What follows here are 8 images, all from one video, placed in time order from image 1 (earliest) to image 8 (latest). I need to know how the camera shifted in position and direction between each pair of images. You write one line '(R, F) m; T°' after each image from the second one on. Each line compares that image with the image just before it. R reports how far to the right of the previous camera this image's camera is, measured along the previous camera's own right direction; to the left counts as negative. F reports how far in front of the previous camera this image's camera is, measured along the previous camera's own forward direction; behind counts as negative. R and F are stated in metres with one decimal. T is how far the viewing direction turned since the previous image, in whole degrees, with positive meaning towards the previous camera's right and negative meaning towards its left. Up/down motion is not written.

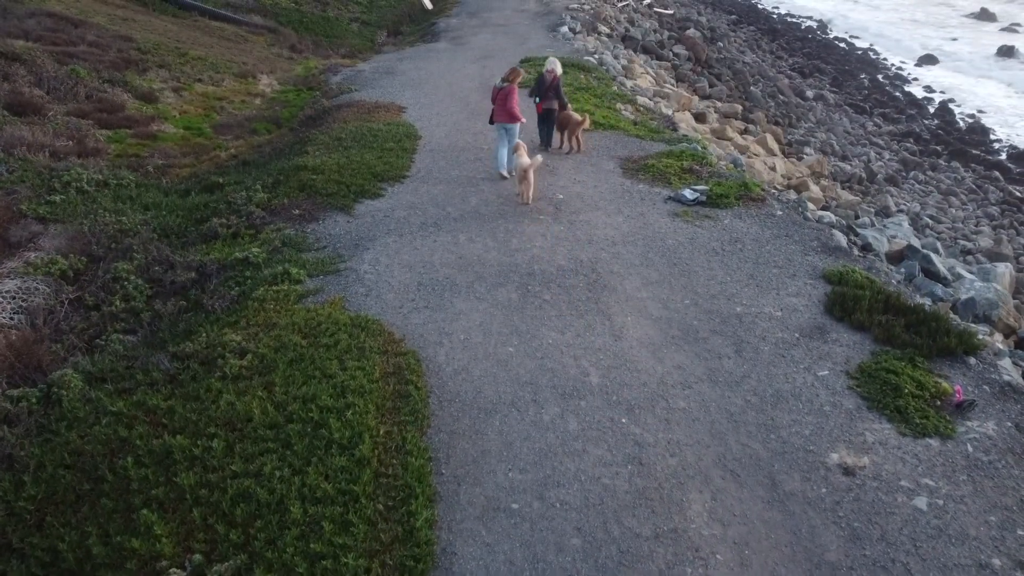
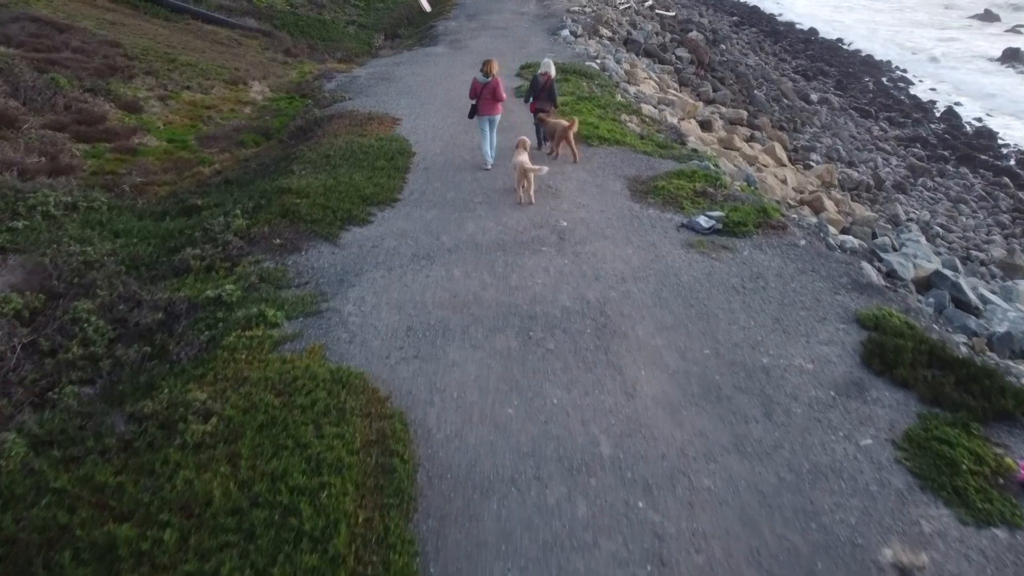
(0.0, +0.9) m; 0°
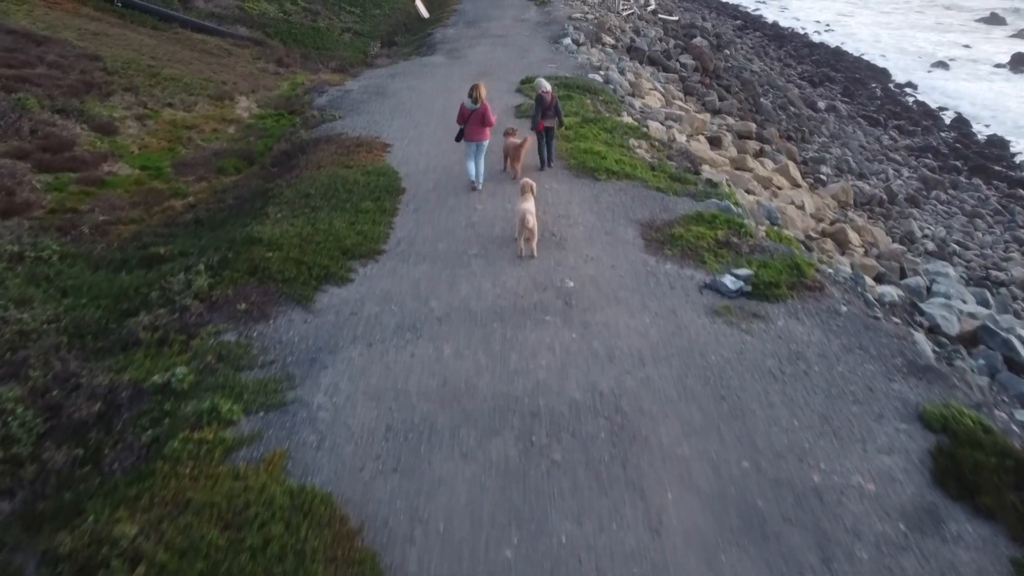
(0.0, +1.4) m; 0°
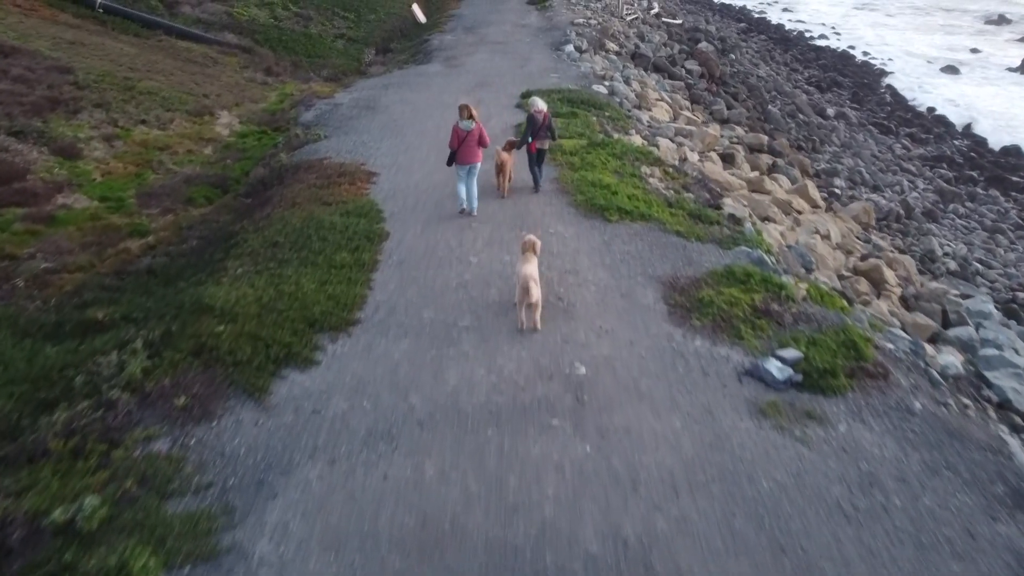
(0.0, +1.7) m; 0°
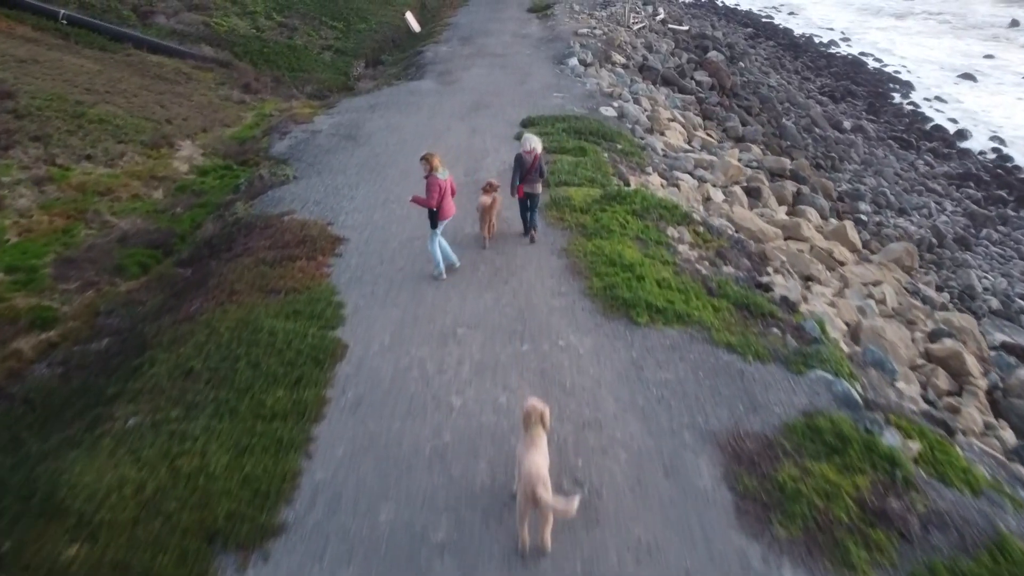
(0.0, +2.9) m; 0°
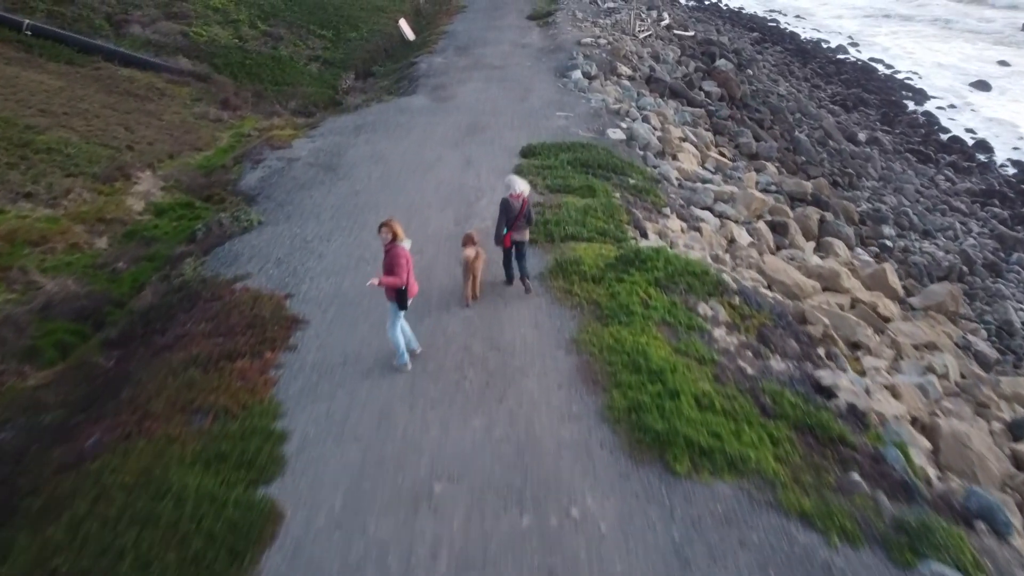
(0.0, +2.4) m; 0°
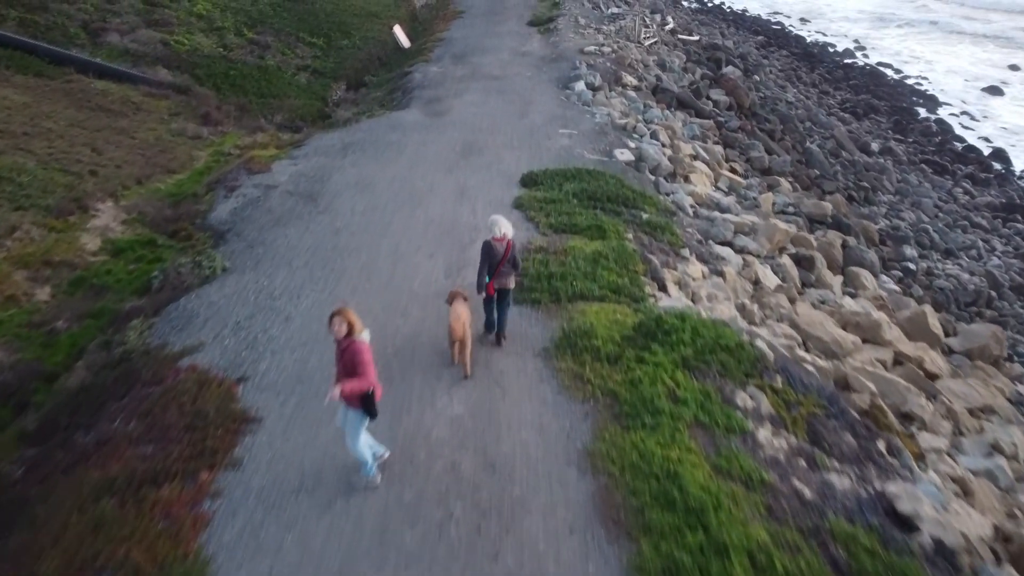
(0.0, +1.9) m; 0°
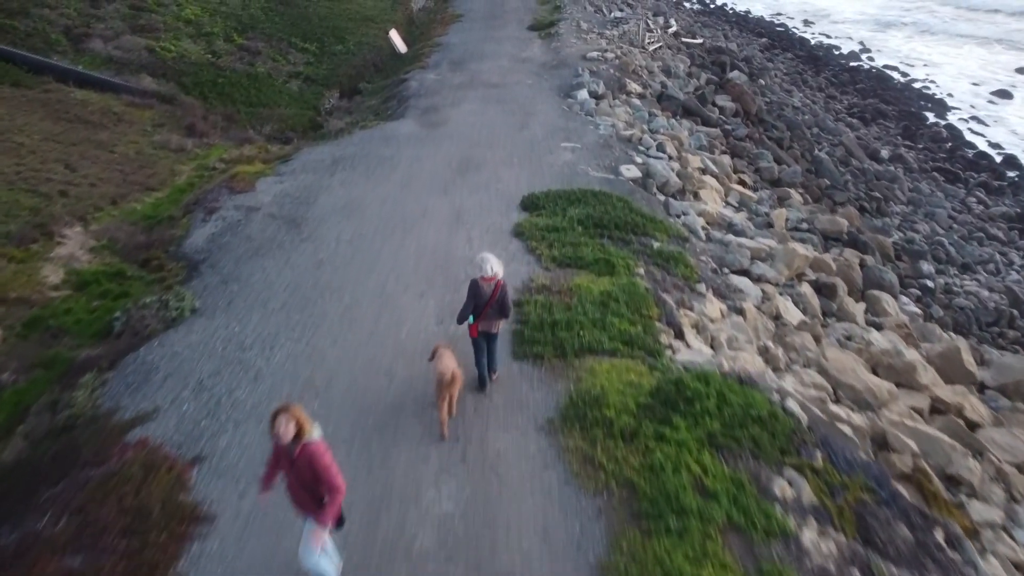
(0.0, +1.3) m; 0°
